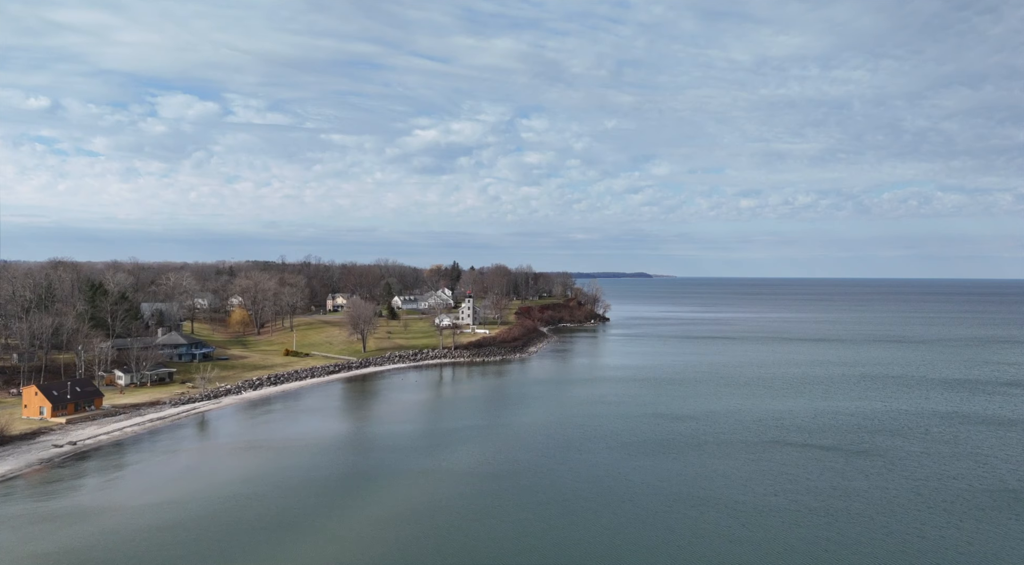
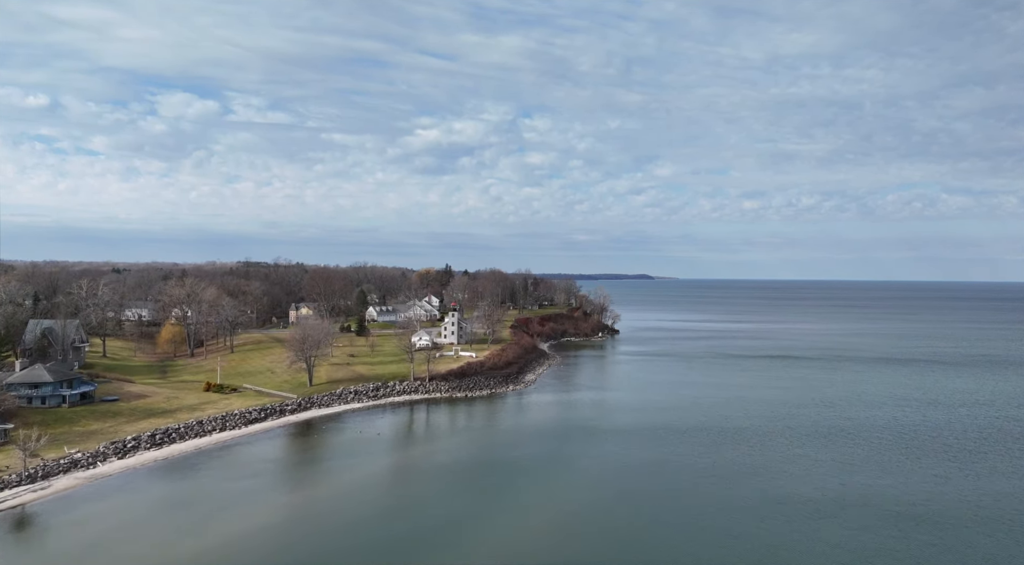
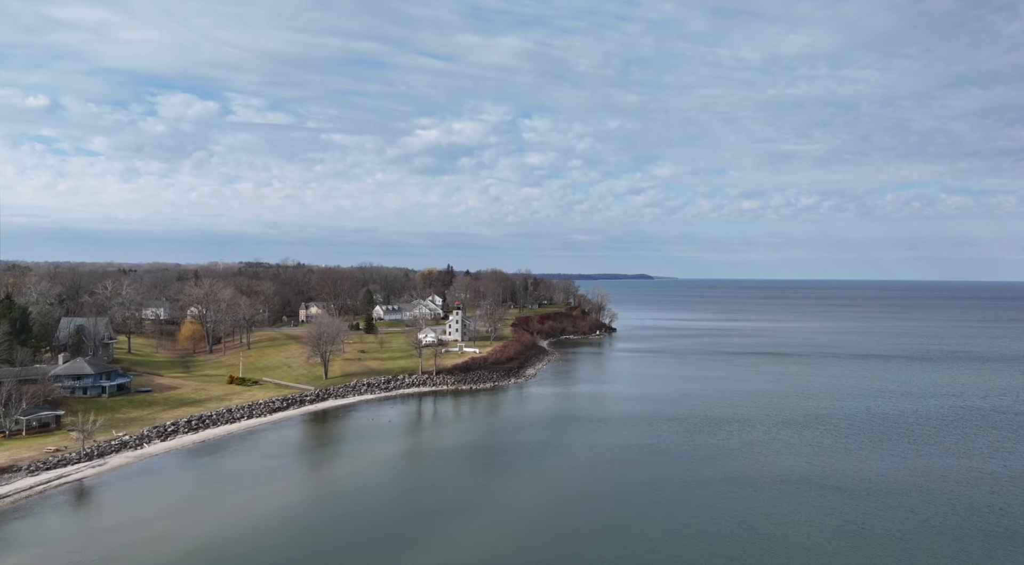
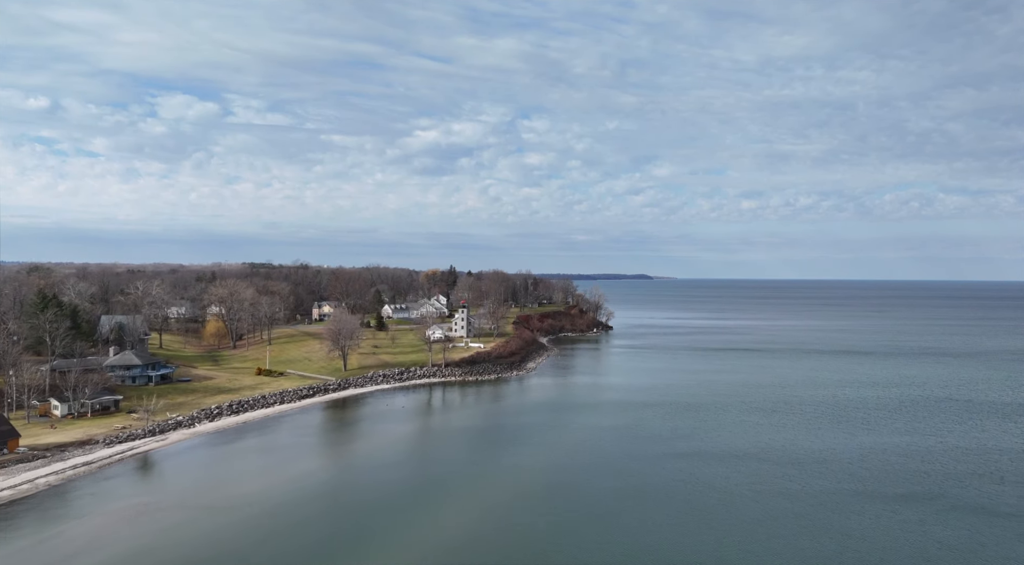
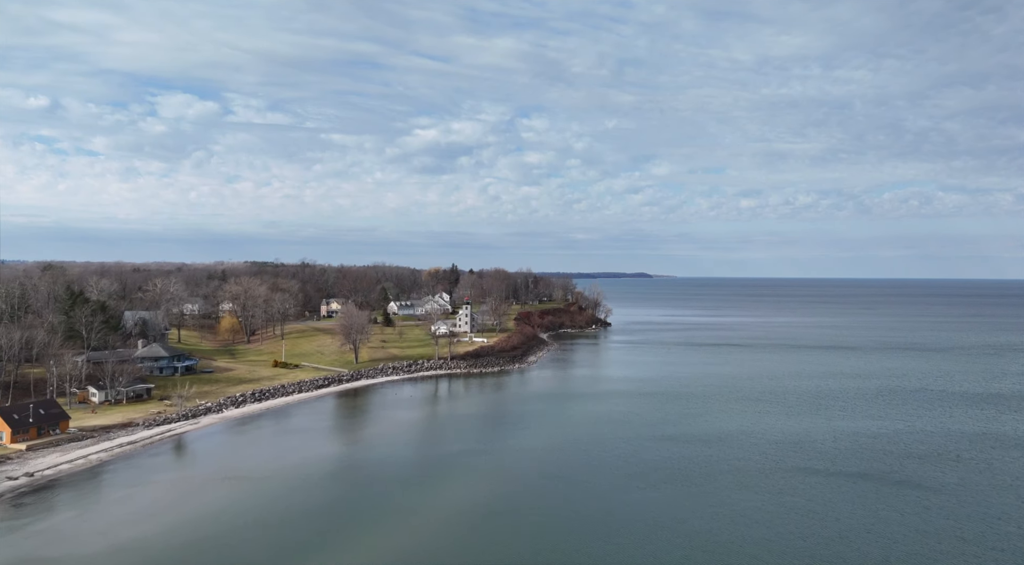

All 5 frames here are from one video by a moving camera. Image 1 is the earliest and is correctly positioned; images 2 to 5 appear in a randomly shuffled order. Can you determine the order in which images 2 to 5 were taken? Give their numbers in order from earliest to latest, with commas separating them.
5, 4, 3, 2
